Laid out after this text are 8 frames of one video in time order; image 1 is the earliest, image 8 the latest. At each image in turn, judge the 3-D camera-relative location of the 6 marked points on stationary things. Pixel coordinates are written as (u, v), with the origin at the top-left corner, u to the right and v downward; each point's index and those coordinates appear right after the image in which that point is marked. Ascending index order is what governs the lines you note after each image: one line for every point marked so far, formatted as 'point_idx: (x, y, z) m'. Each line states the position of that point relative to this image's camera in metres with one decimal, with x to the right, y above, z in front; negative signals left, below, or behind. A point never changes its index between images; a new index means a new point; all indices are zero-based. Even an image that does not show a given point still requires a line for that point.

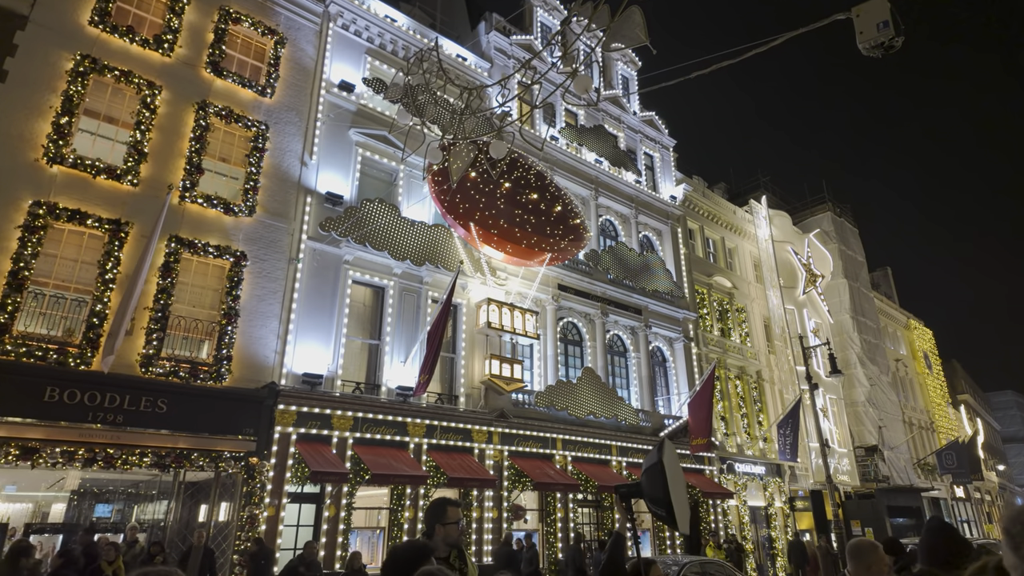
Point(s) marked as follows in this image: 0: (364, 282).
0: (-4.2, +0.2, +16.7) m
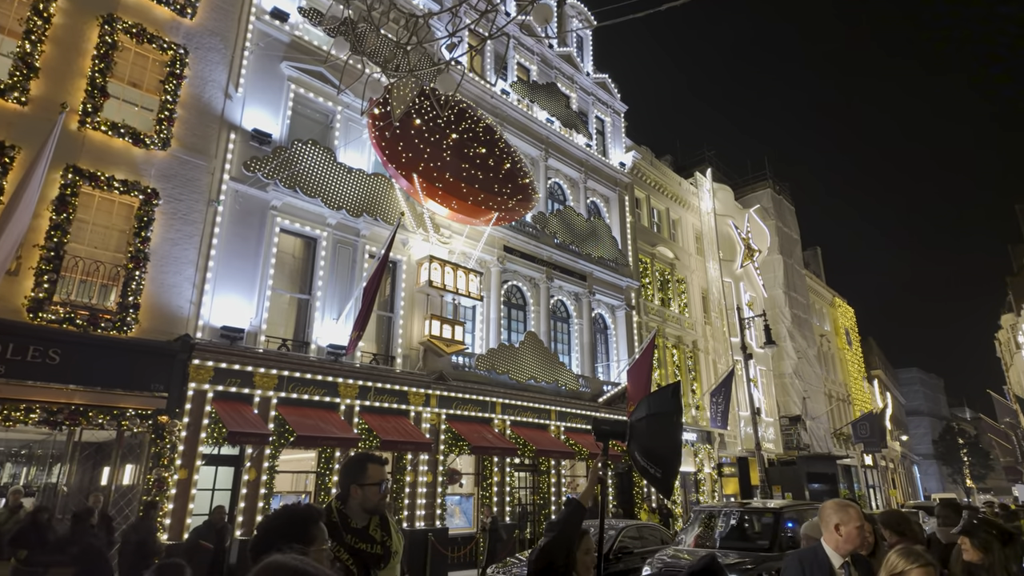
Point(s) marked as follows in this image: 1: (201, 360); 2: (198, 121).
0: (-5.6, +1.5, +15.4) m
1: (-6.5, -1.5, +12.4) m
2: (-7.4, +3.9, +14.1) m
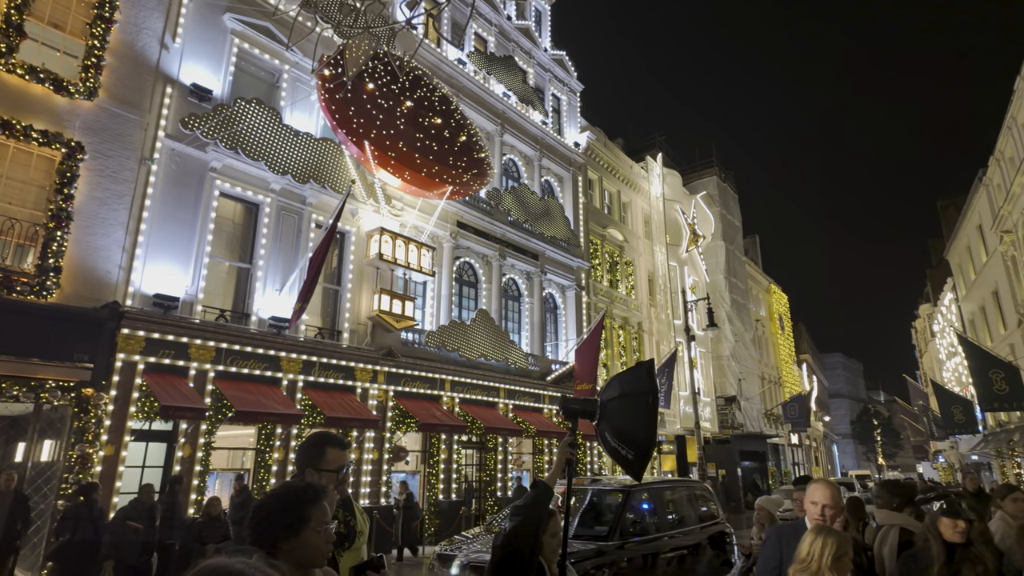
0: (-6.7, +2.2, +14.5) m
1: (-7.4, -0.8, +11.6) m
2: (-8.3, +4.7, +13.0) m
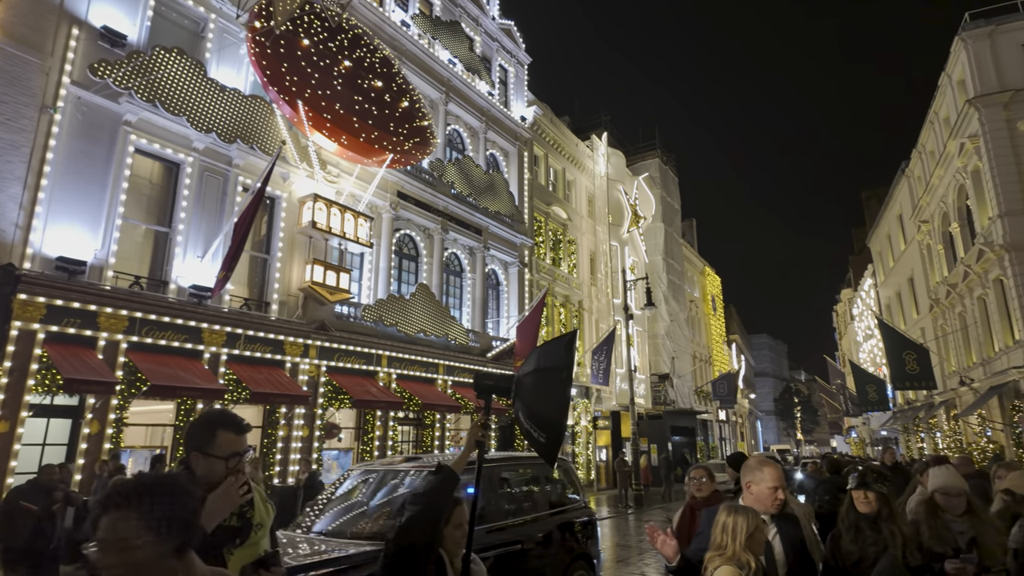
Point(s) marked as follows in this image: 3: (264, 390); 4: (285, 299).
0: (-8.0, +3.0, +13.4) m
1: (-8.5, -0.1, +10.5) m
2: (-9.4, +5.5, +11.6) m
3: (-5.5, -2.3, +13.3) m
4: (-5.9, -0.3, +15.5) m
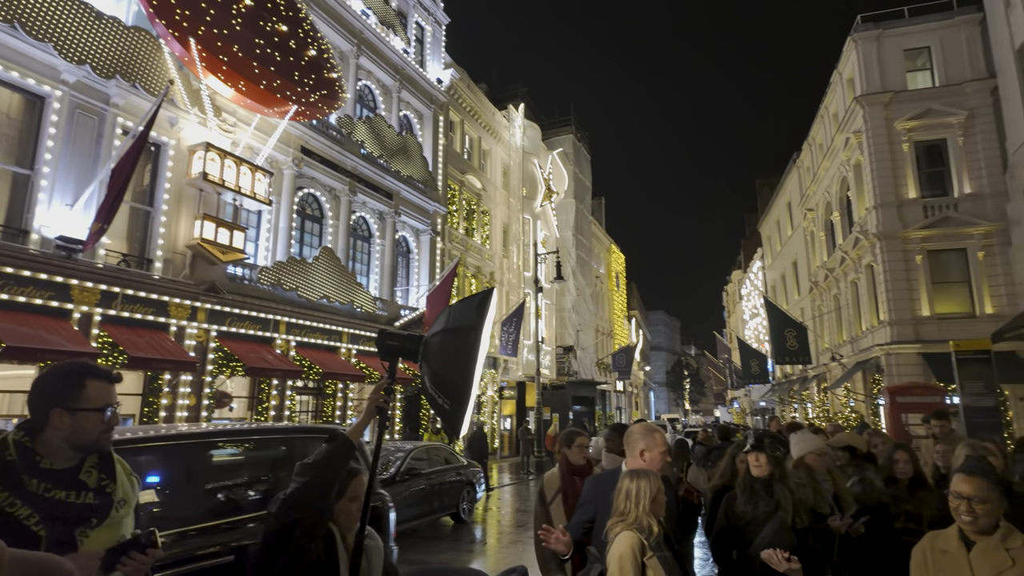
0: (-9.8, +4.0, +11.6) m
1: (-9.9, +0.7, +8.9) m
2: (-10.7, +6.4, +9.6) m
3: (-7.4, -1.4, +12.2) m
4: (-8.1, +0.7, +14.2) m
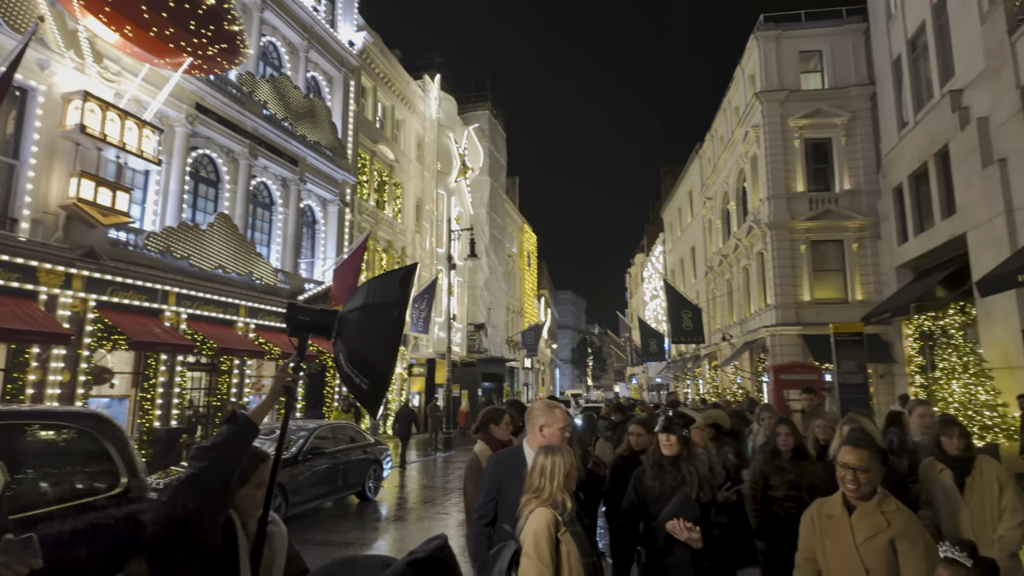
0: (-11.2, +4.7, +9.8) m
1: (-11.0, +1.3, +7.2) m
2: (-11.8, +7.0, +7.5) m
3: (-9.1, -0.7, +10.9) m
4: (-10.0, +1.5, +12.7) m
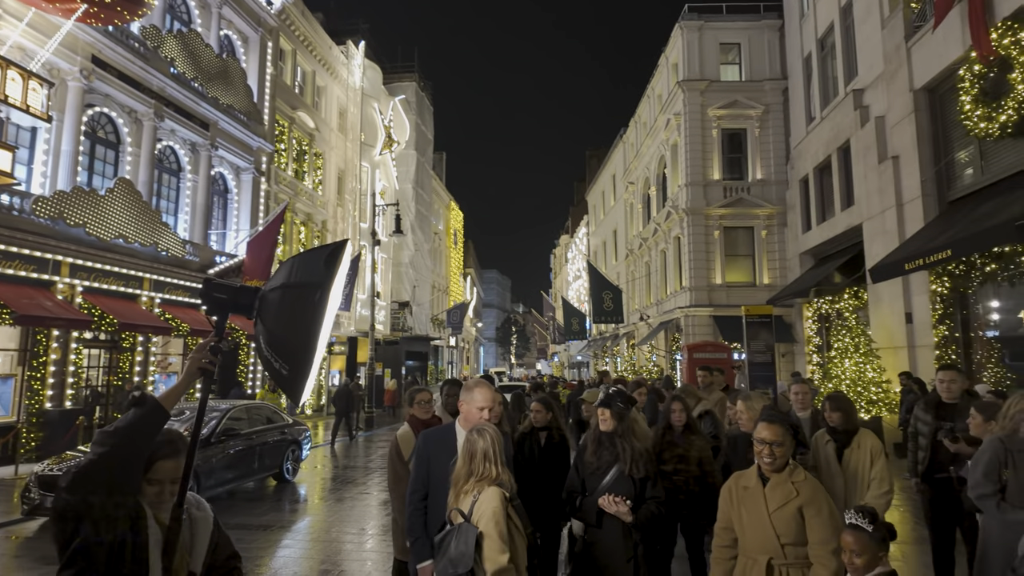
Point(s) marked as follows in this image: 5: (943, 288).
0: (-12.2, +5.2, +8.1) m
1: (-11.7, +1.7, +5.6) m
2: (-12.4, +7.5, +5.7) m
3: (-10.4, -0.1, +9.6) m
4: (-11.4, +2.1, +11.3) m
5: (+9.1, 0.0, +12.7) m
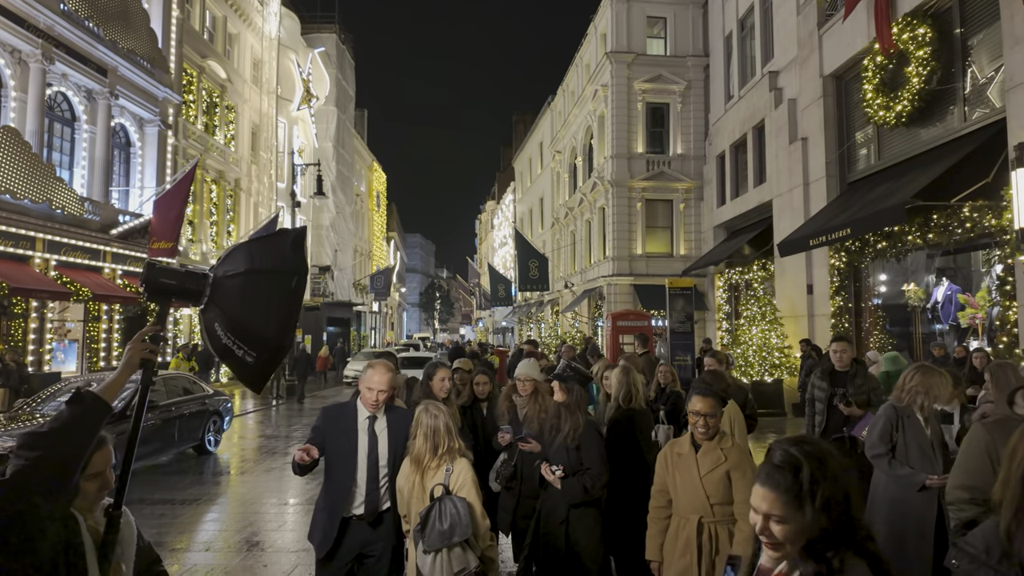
0: (-12.8, +5.7, +6.3) m
1: (-12.1, +2.1, +4.1) m
2: (-12.7, +7.8, +3.7) m
3: (-11.3, +0.4, +8.3) m
4: (-12.6, +2.8, +9.7) m
5: (+7.6, +0.6, +13.8) m
